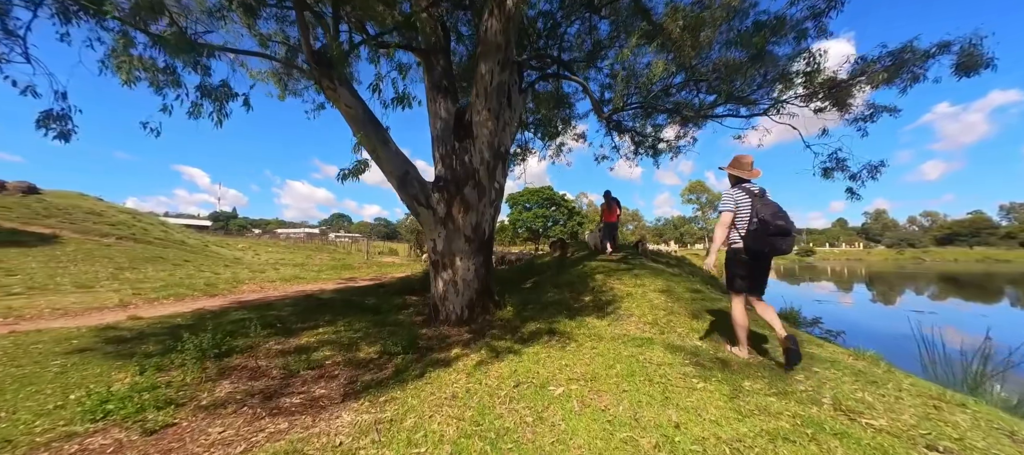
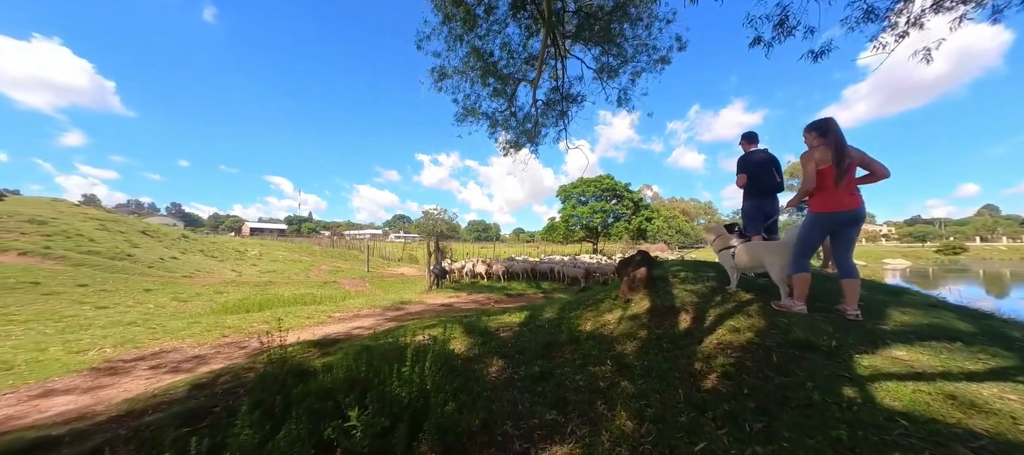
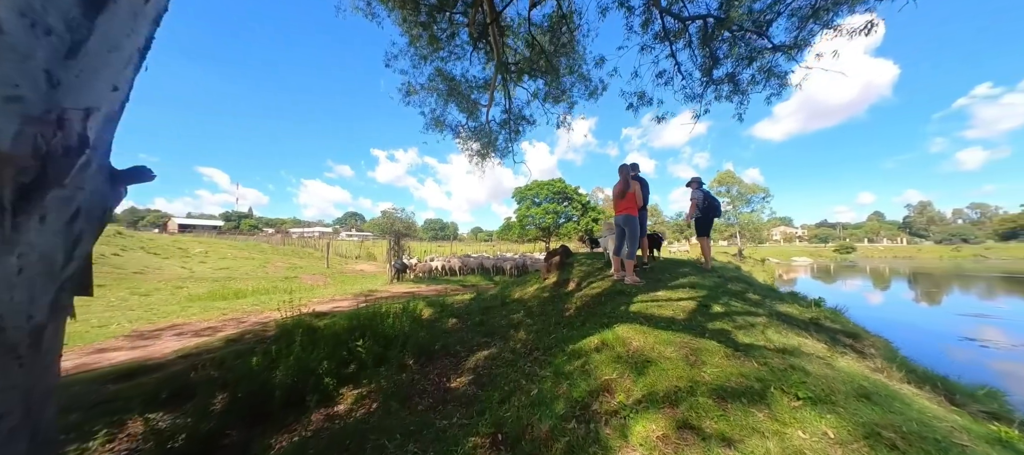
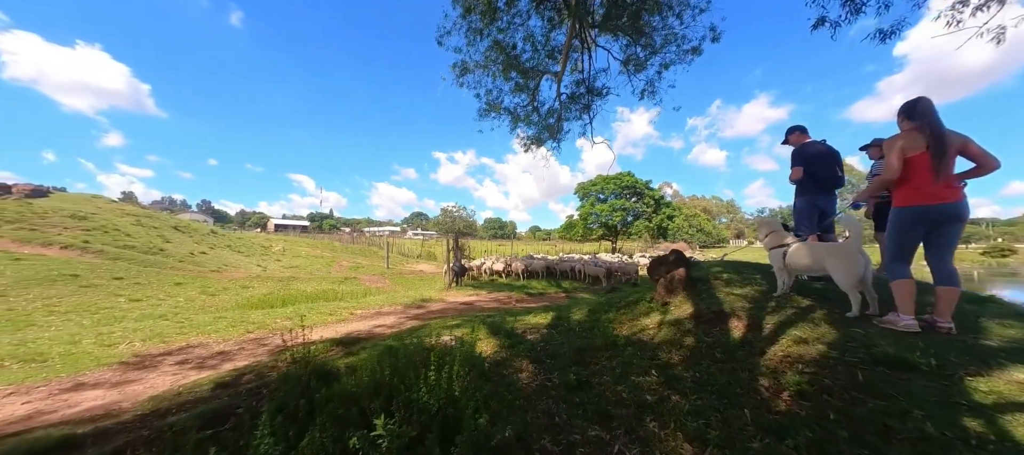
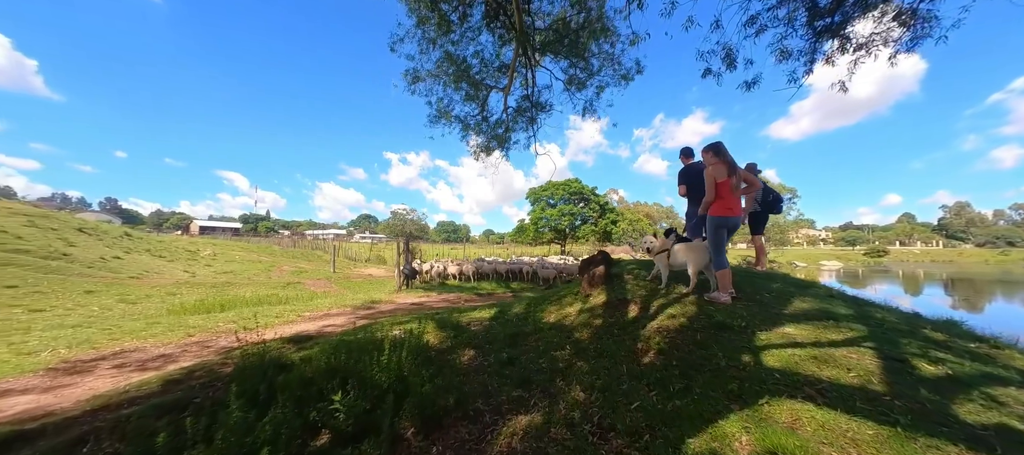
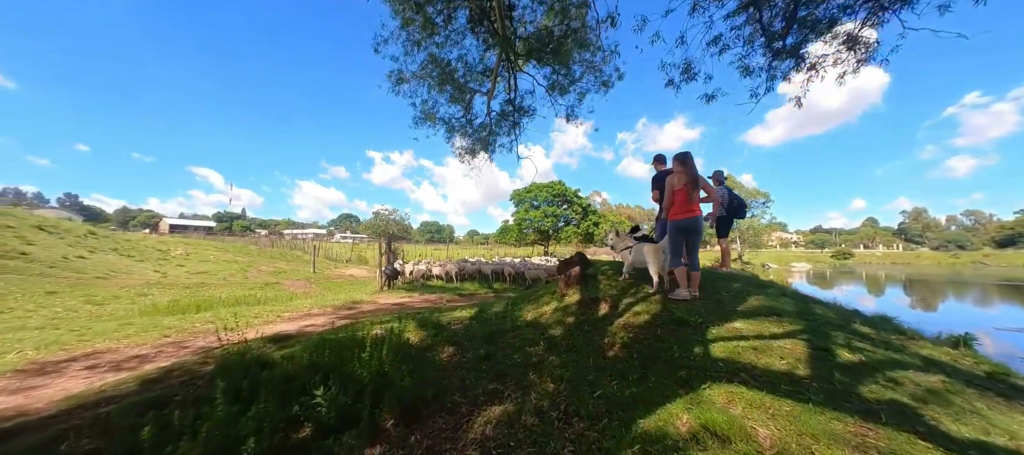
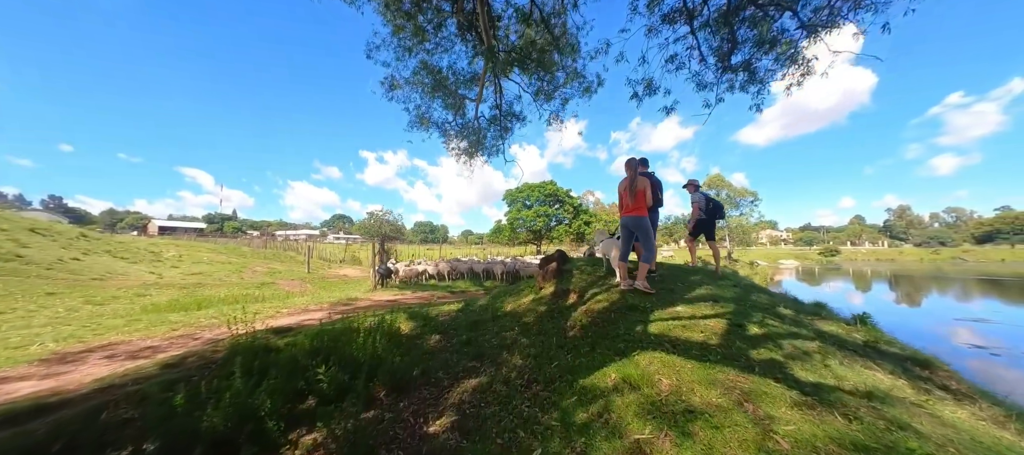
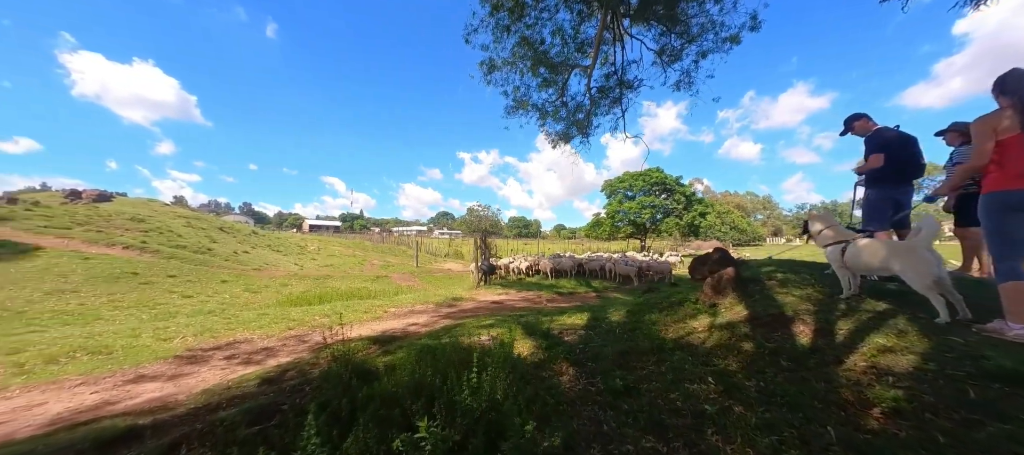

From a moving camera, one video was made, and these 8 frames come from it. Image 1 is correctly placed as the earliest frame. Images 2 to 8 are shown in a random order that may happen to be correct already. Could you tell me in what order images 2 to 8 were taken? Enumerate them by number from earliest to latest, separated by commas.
3, 7, 6, 5, 2, 4, 8
